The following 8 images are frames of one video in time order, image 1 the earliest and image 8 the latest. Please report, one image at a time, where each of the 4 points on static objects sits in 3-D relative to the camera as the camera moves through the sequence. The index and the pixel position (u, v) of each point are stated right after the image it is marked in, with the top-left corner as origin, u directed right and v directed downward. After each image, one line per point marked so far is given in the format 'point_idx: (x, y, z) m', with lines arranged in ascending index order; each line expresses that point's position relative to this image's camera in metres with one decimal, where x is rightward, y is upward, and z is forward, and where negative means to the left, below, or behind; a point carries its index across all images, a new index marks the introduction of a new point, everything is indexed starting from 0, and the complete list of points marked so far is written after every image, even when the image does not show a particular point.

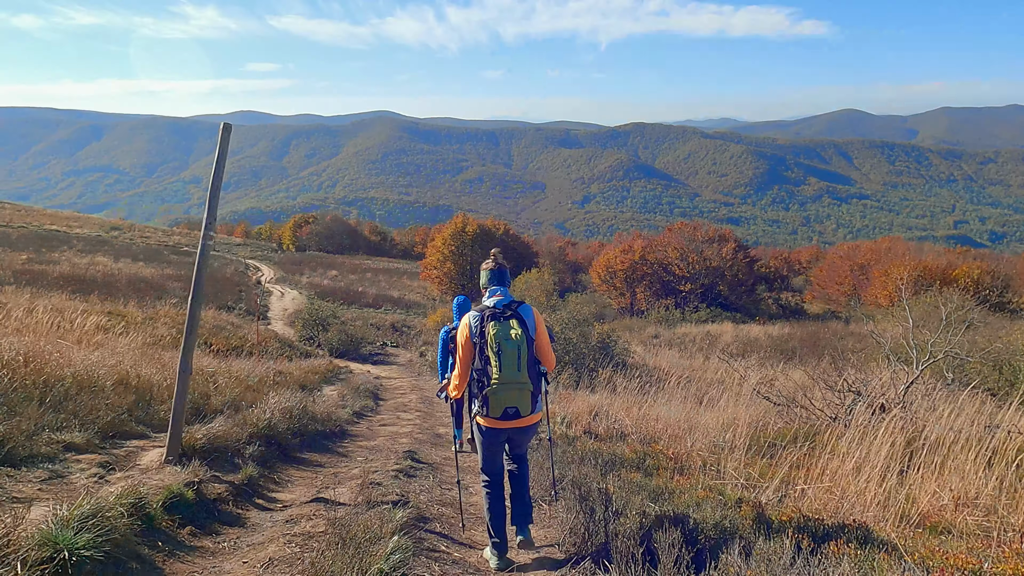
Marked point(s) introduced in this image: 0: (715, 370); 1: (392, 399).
0: (+3.7, -1.6, +14.1) m
1: (-1.7, -1.6, +11.1) m
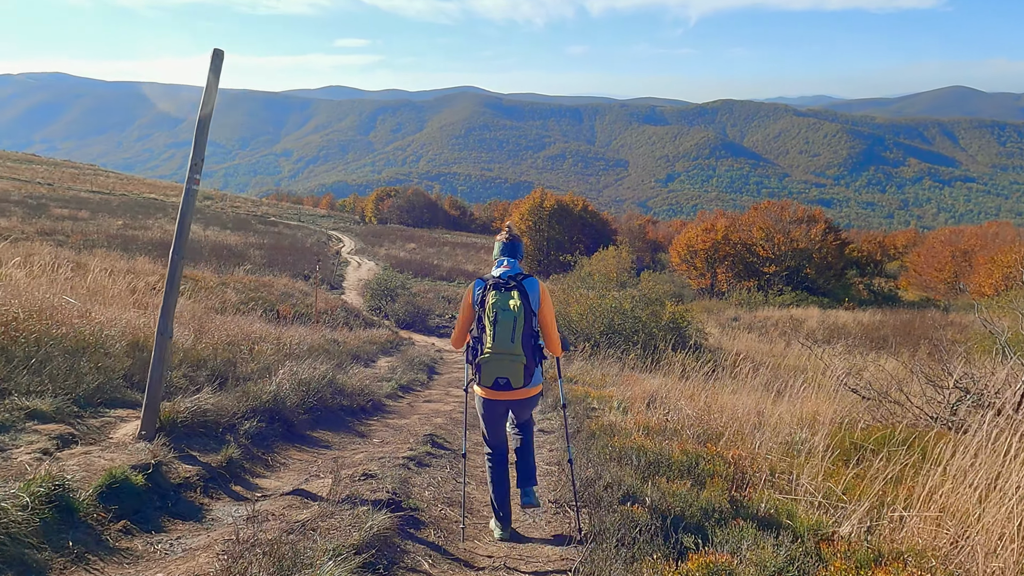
0: (+4.8, -1.2, +13.1) m
1: (-0.9, -1.2, +10.7) m
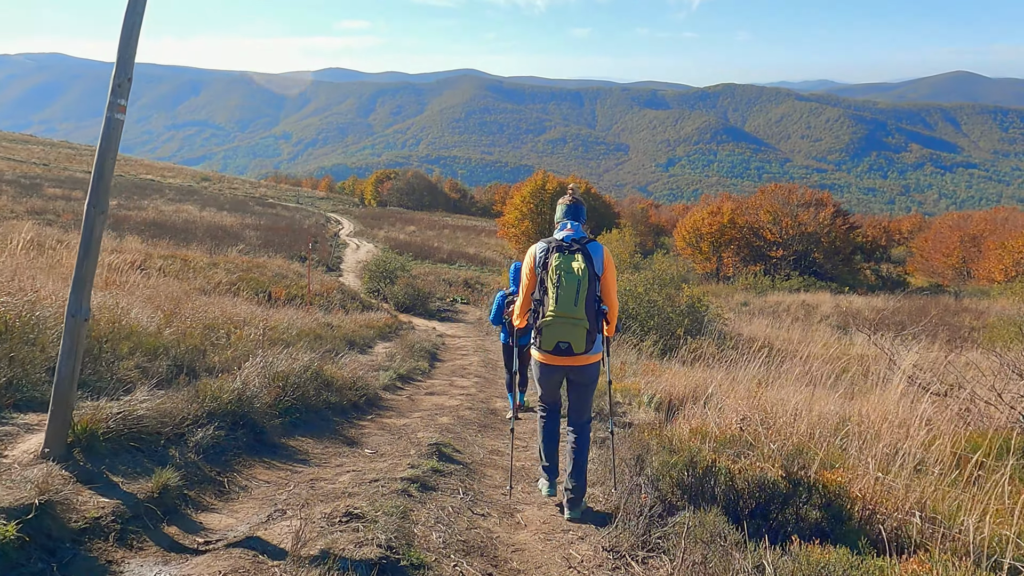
0: (+5.0, -0.9, +12.2) m
1: (-0.8, -0.9, +9.8) m
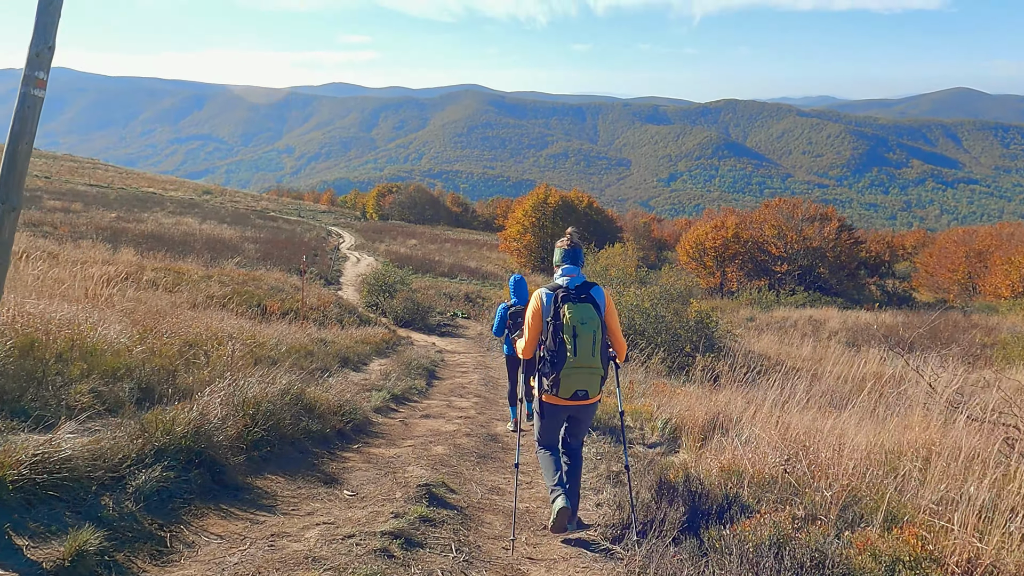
0: (+5.0, -1.2, +11.8) m
1: (-0.8, -1.1, +9.4) m
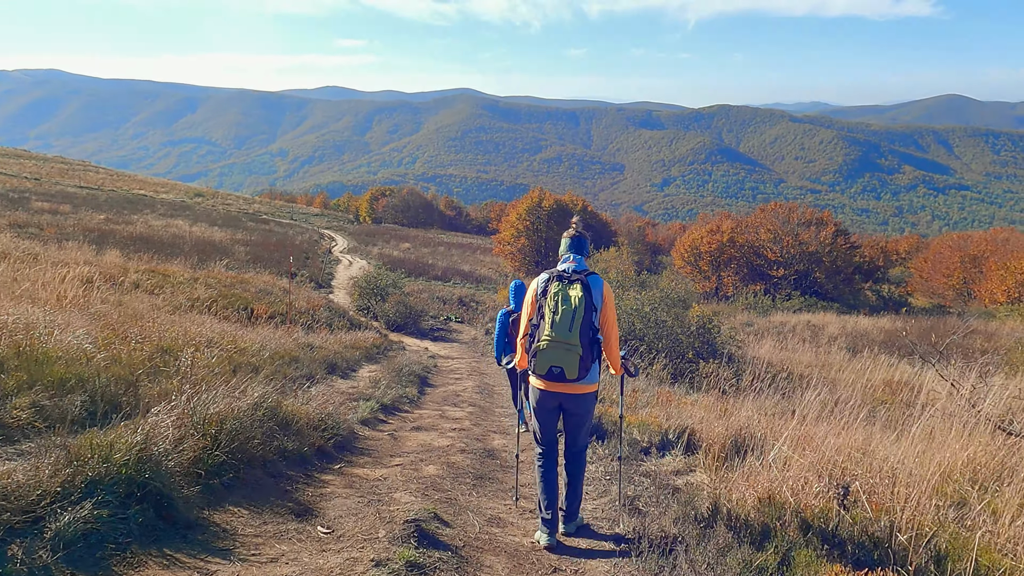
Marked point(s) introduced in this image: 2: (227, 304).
0: (+4.9, -1.2, +11.4) m
1: (-0.8, -1.1, +8.9) m
2: (-4.5, -0.2, +11.9) m
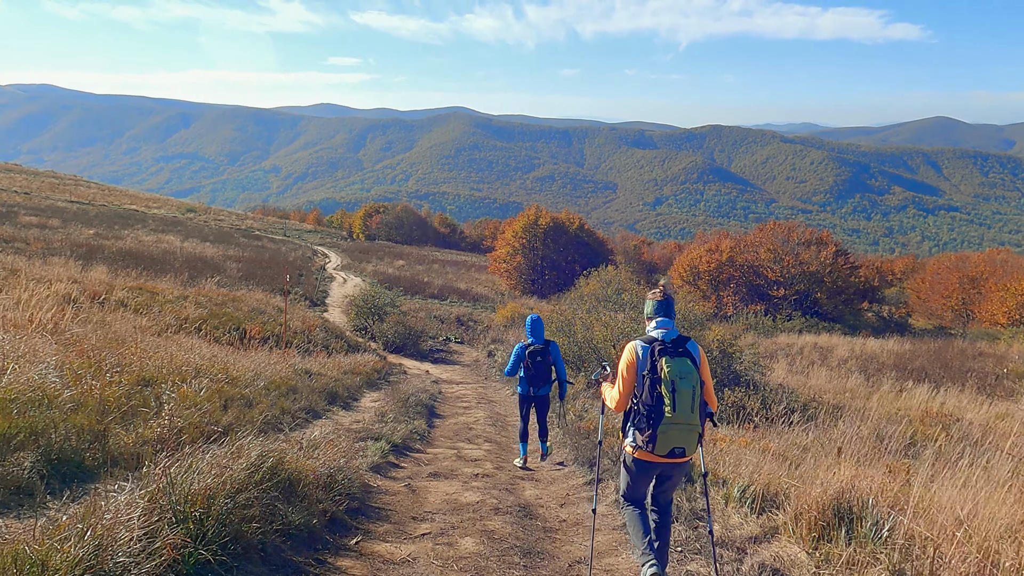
0: (+5.1, -1.6, +10.7) m
1: (-0.6, -1.4, +8.2) m
2: (-4.3, -0.5, +11.1) m
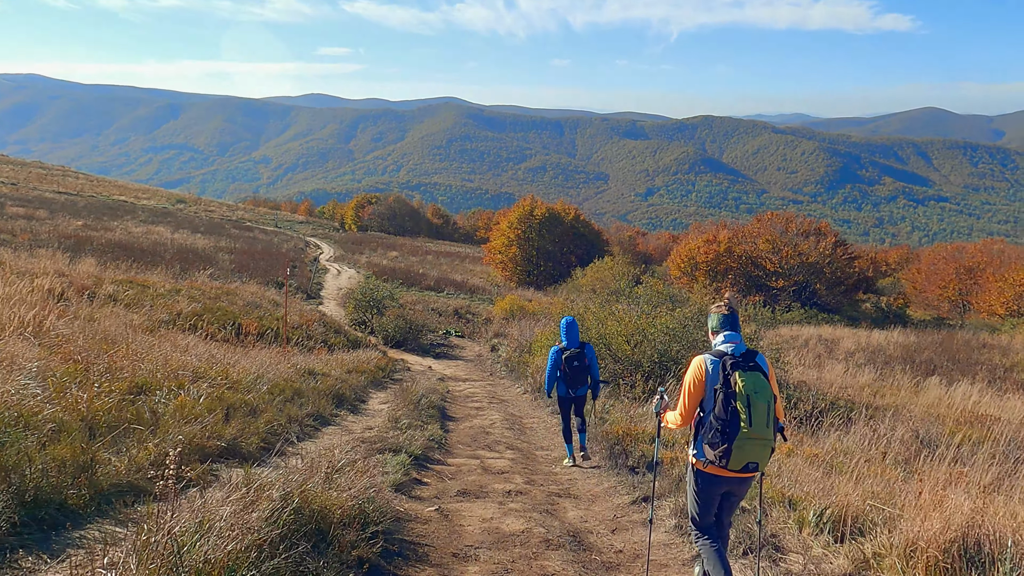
0: (+5.2, -1.5, +10.3) m
1: (-0.5, -1.3, +7.7) m
2: (-4.2, -0.5, +10.6) m
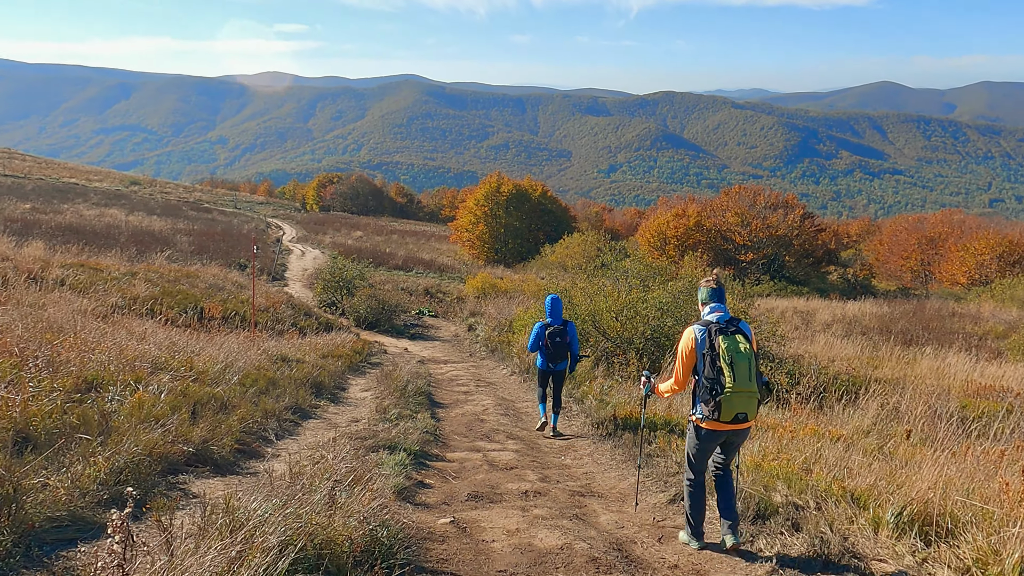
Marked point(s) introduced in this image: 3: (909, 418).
0: (+5.0, -1.1, +9.9) m
1: (-0.5, -1.1, +7.1) m
2: (-4.4, -0.2, +9.8) m
3: (+3.1, -1.0, +5.9) m
